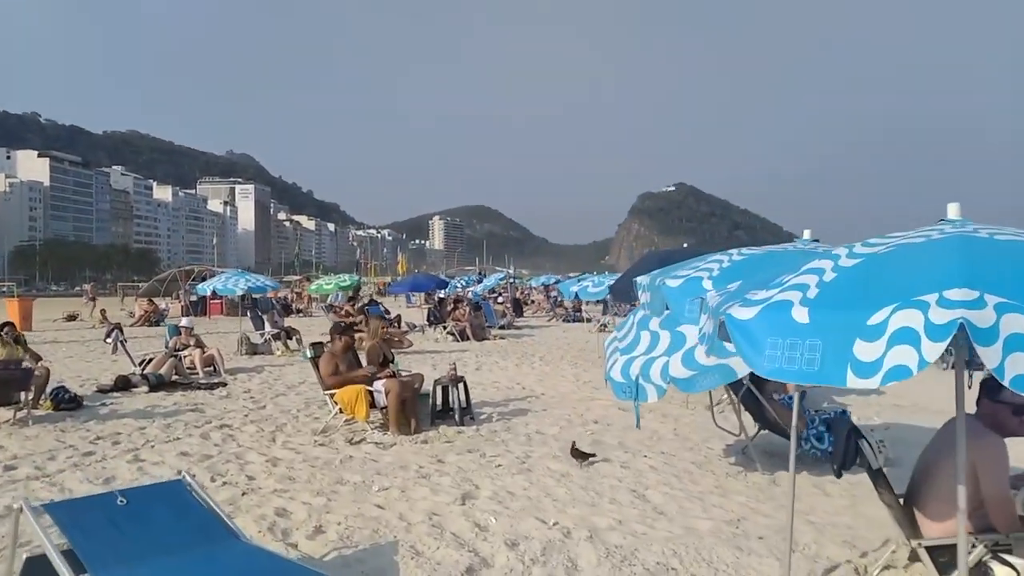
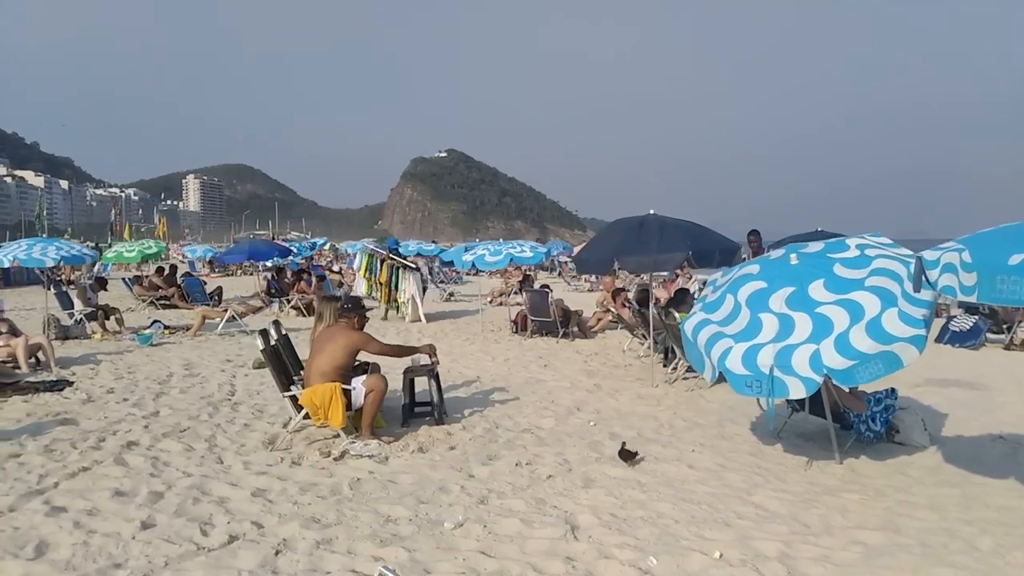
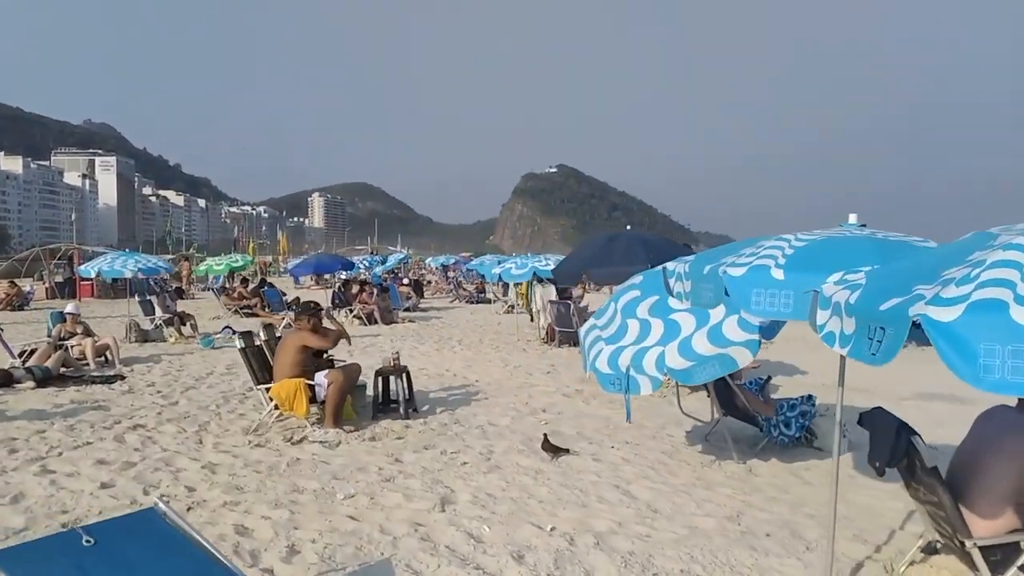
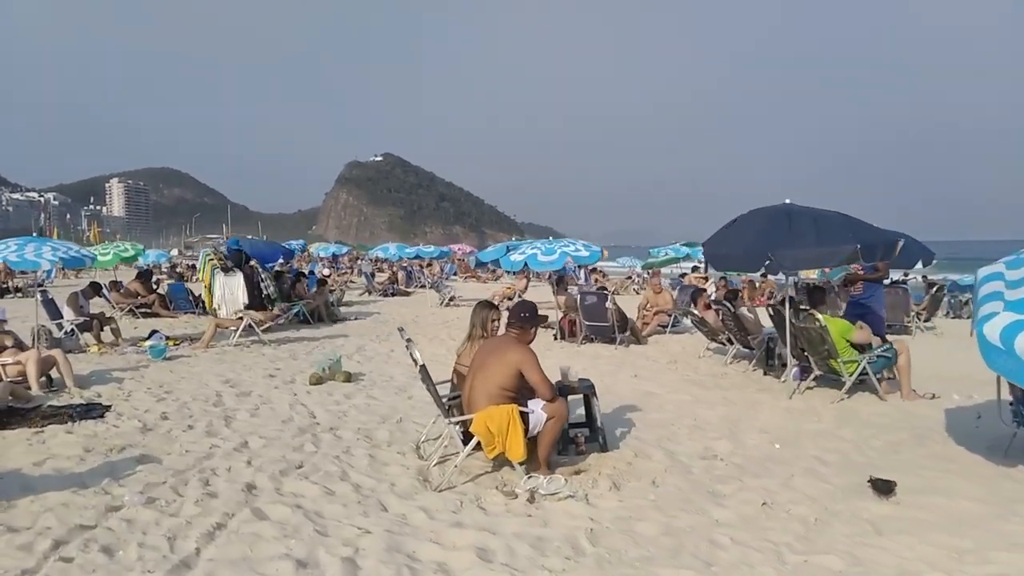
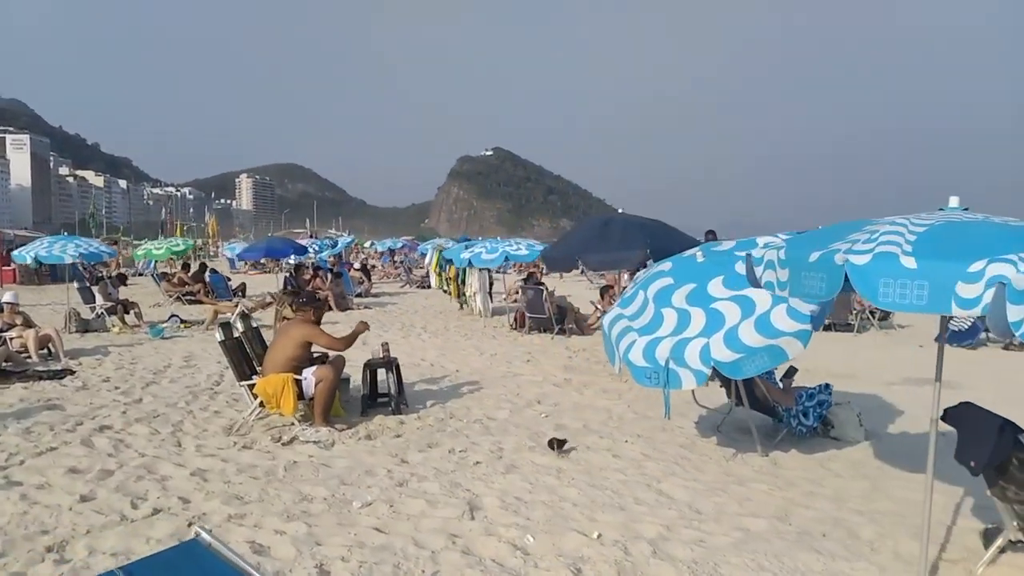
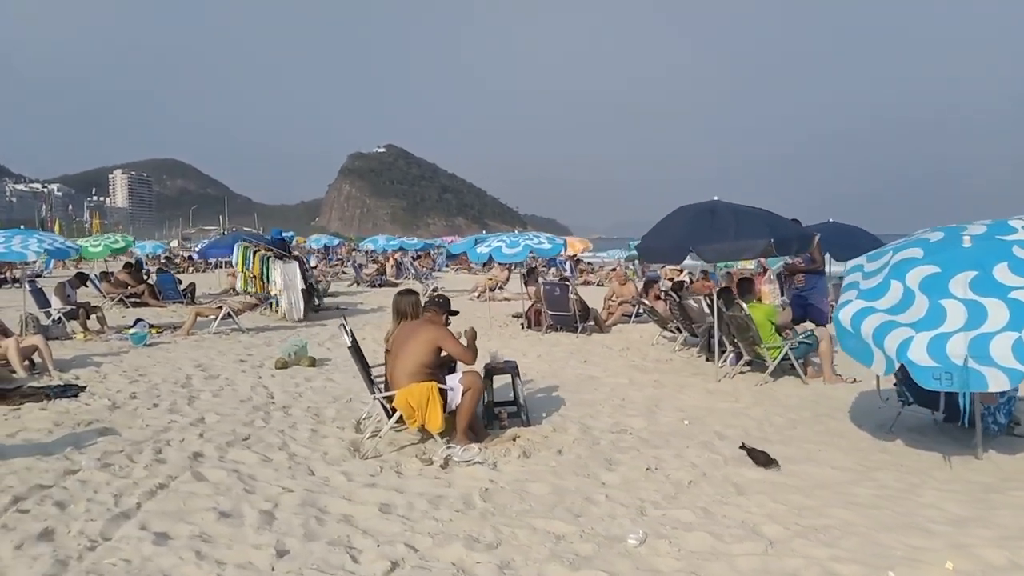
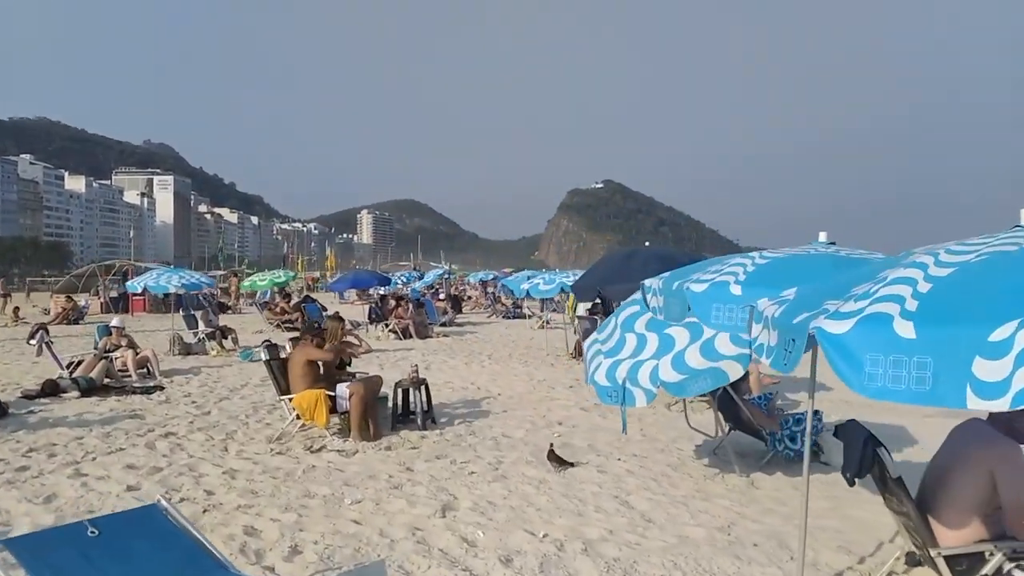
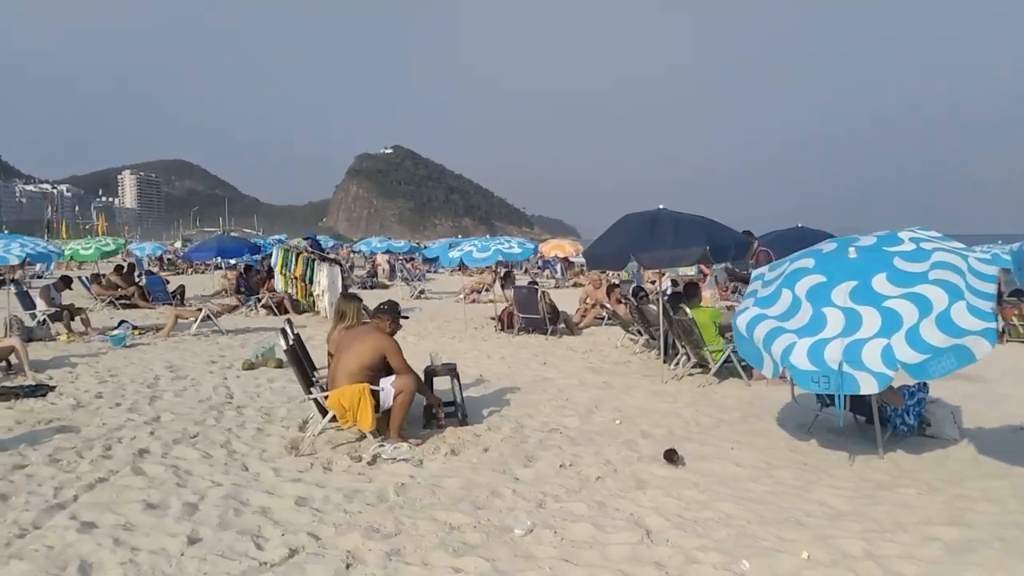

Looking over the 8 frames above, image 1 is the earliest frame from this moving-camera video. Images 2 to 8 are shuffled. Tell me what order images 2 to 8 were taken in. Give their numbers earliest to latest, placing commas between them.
7, 3, 5, 2, 8, 6, 4
